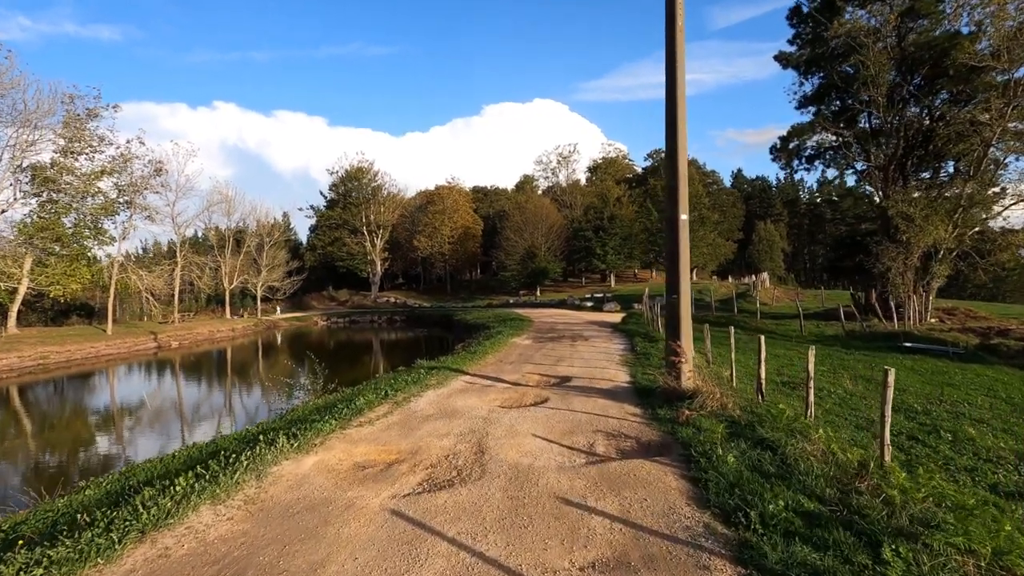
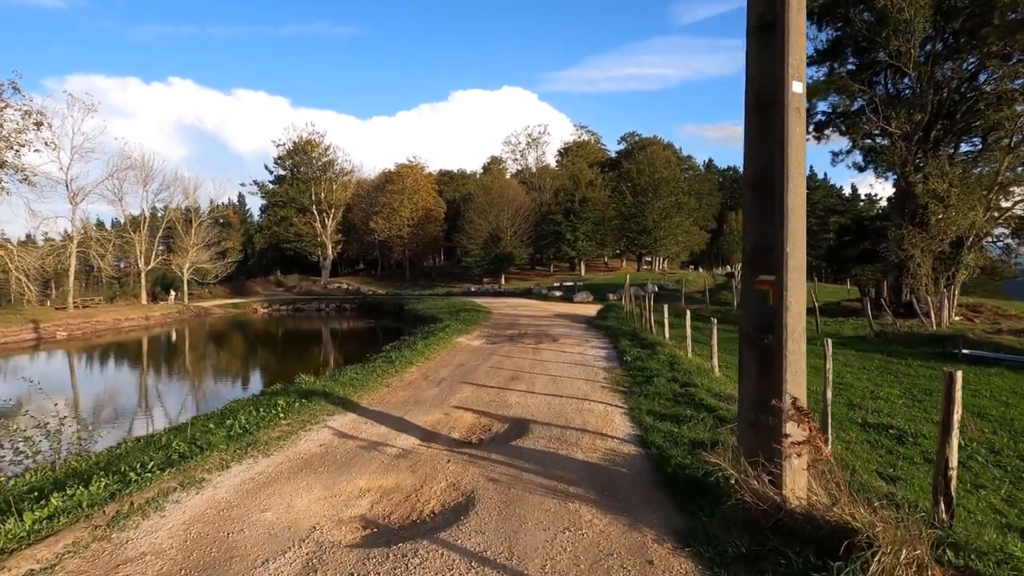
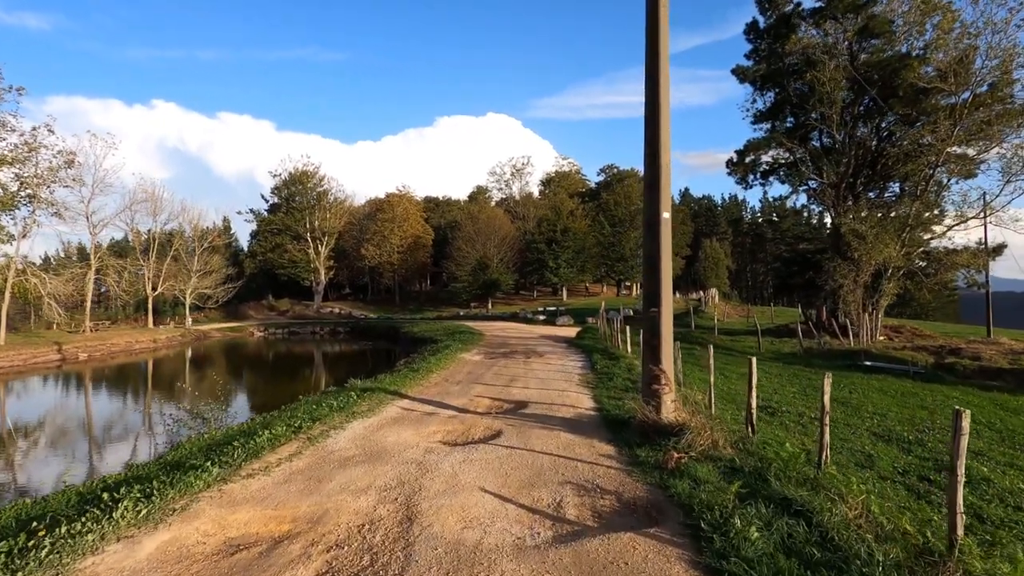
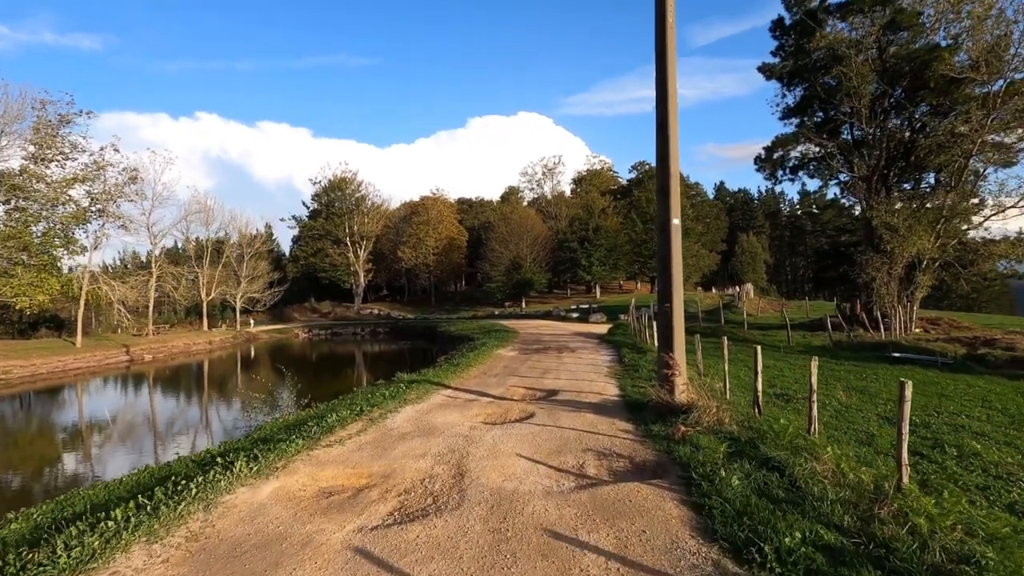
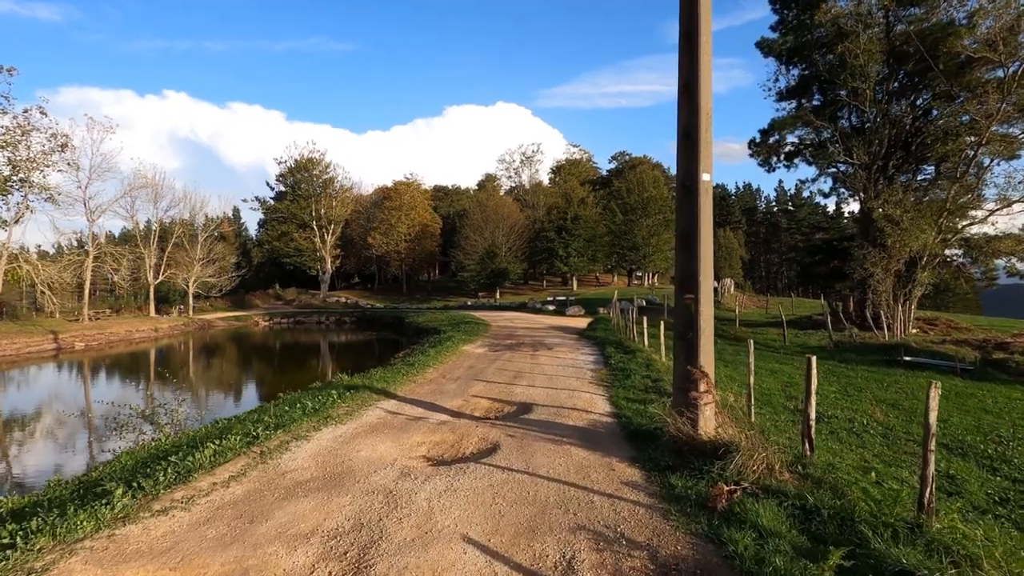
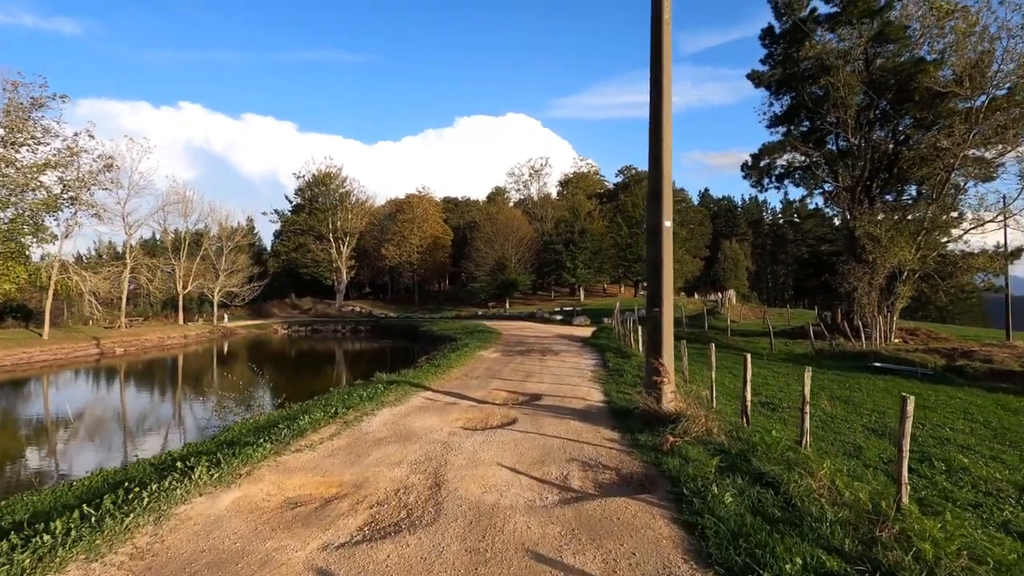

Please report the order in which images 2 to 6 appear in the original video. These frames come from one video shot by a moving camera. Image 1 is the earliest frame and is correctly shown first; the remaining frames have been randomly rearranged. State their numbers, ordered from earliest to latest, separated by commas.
4, 6, 3, 5, 2
